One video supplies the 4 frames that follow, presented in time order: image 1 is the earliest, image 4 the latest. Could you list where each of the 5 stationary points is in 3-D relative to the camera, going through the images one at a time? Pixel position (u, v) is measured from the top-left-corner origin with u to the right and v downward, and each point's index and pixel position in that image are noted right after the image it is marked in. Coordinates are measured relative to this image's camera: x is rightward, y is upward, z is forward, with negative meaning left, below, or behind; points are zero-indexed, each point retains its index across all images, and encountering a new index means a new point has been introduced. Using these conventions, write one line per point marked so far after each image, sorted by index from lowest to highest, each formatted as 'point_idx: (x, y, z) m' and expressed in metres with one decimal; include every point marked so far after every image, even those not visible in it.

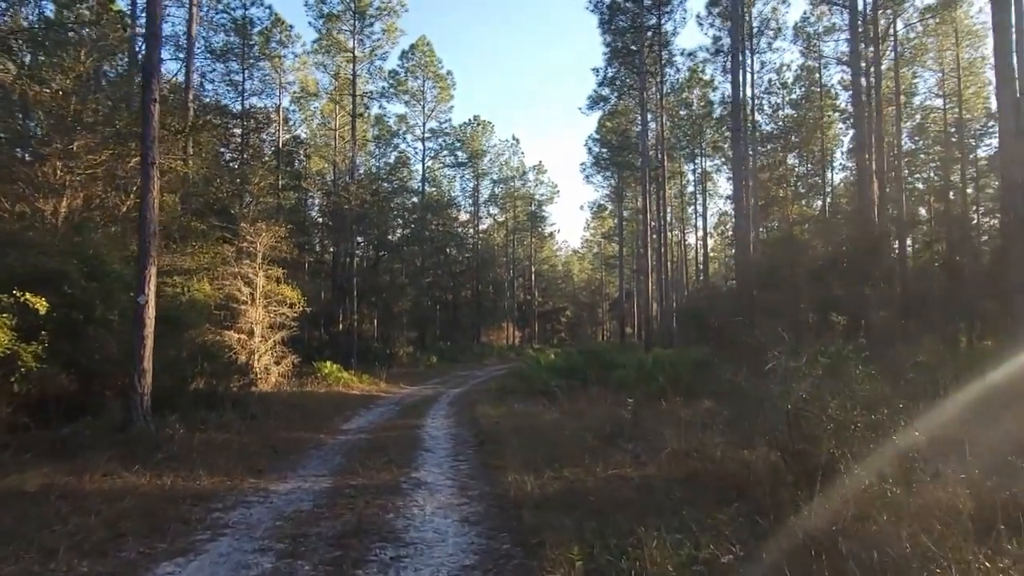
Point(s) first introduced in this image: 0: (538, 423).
0: (+0.5, -2.1, +11.3) m
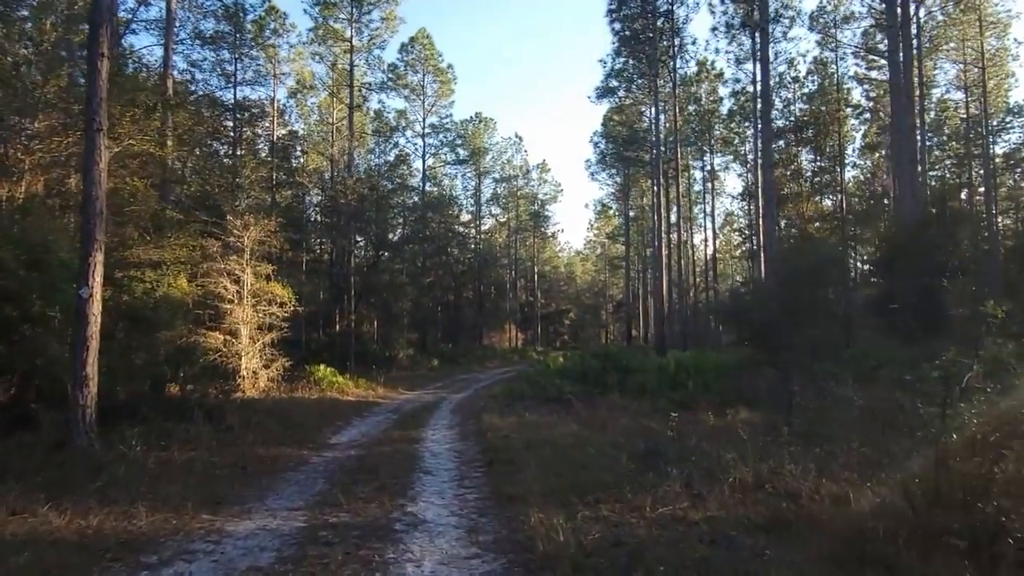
0: (+0.6, -2.0, +9.8) m
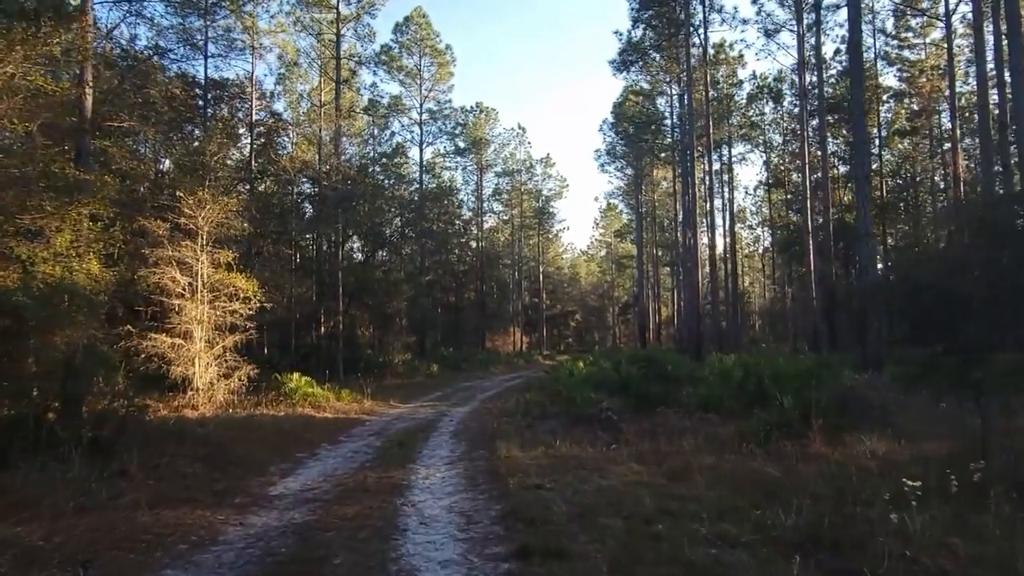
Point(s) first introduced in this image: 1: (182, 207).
0: (+0.9, -1.7, +6.1) m
1: (-7.2, +1.8, +16.2) m
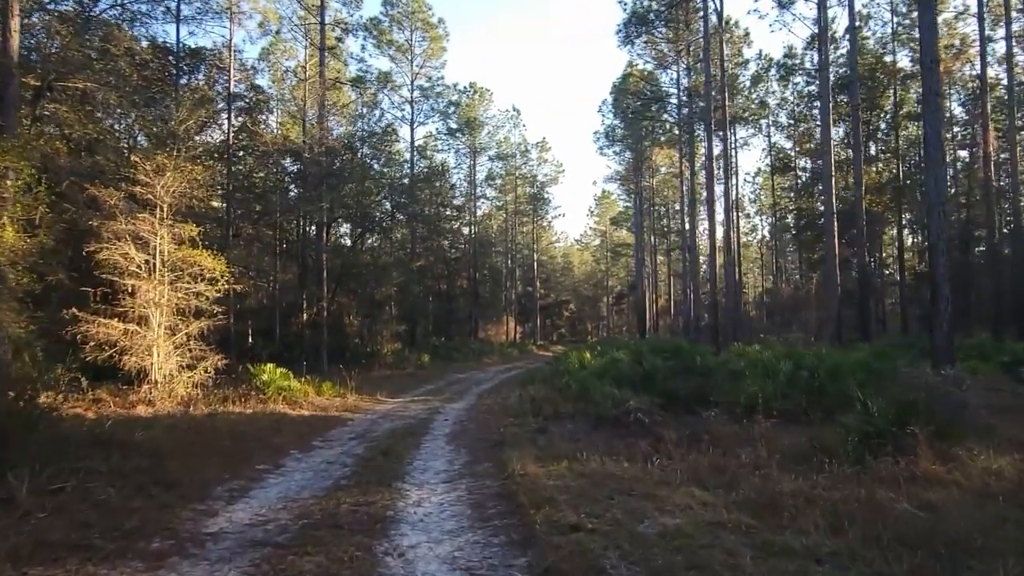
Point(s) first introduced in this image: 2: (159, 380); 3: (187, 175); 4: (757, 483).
0: (+1.1, -1.5, +4.2) m
1: (-7.2, +2.2, +14.1) m
2: (-6.5, -1.7, +13.7) m
3: (-6.6, +2.3, +14.9) m
4: (+1.9, -1.5, +5.8) m
